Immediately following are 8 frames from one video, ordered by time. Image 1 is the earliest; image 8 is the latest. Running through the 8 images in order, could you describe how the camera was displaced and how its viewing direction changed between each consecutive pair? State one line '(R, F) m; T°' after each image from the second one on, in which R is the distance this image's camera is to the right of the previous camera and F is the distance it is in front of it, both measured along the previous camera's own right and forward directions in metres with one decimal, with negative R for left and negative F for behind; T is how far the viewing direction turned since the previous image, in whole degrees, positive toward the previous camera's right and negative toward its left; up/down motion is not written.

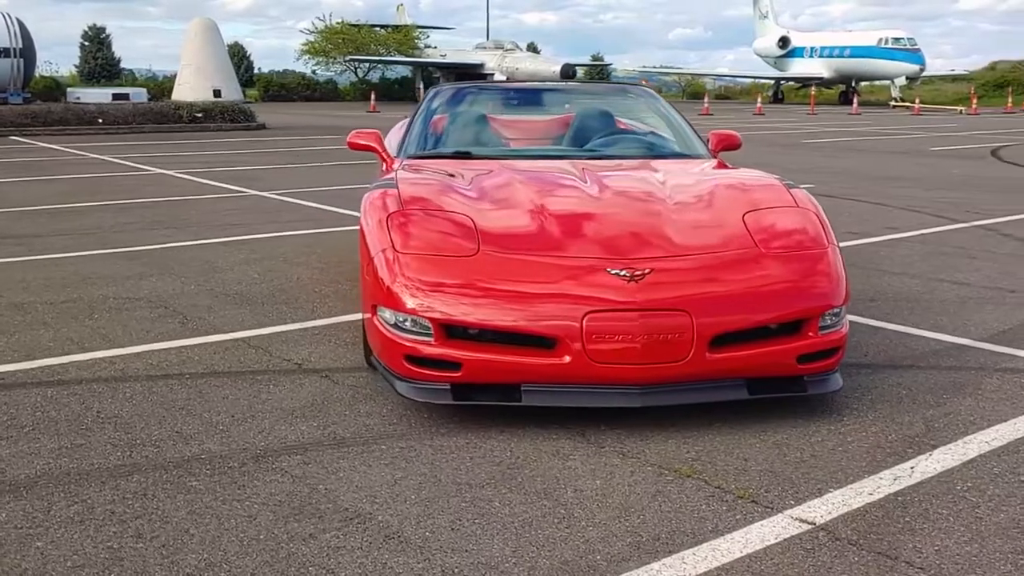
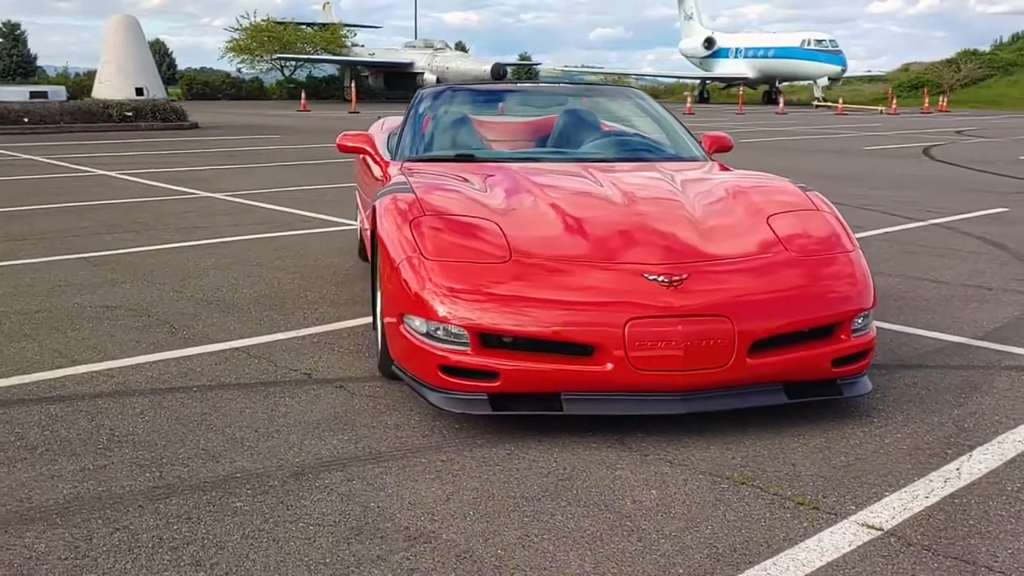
(-0.4, +0.1) m; +4°
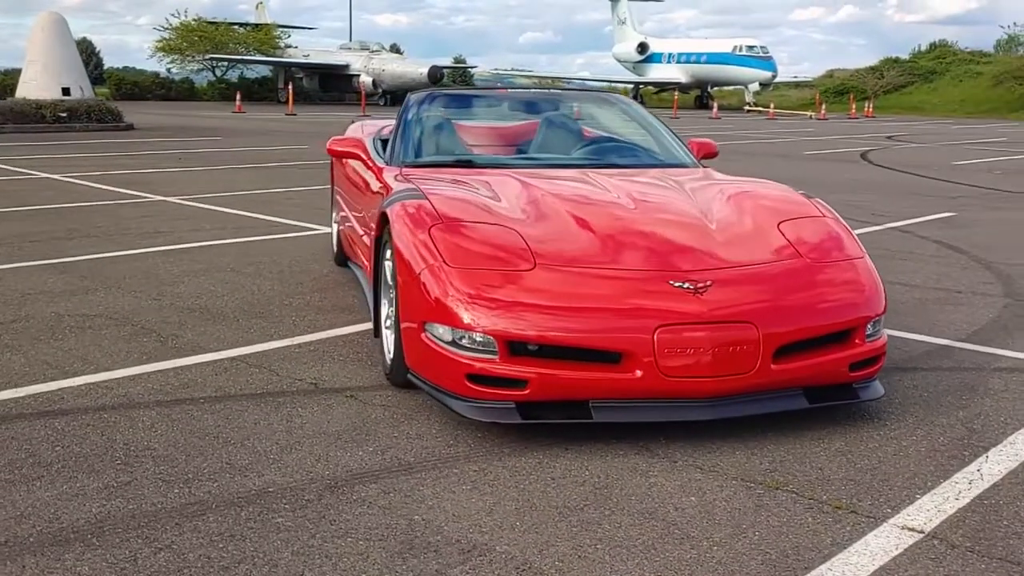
(-0.3, 0.0) m; +4°
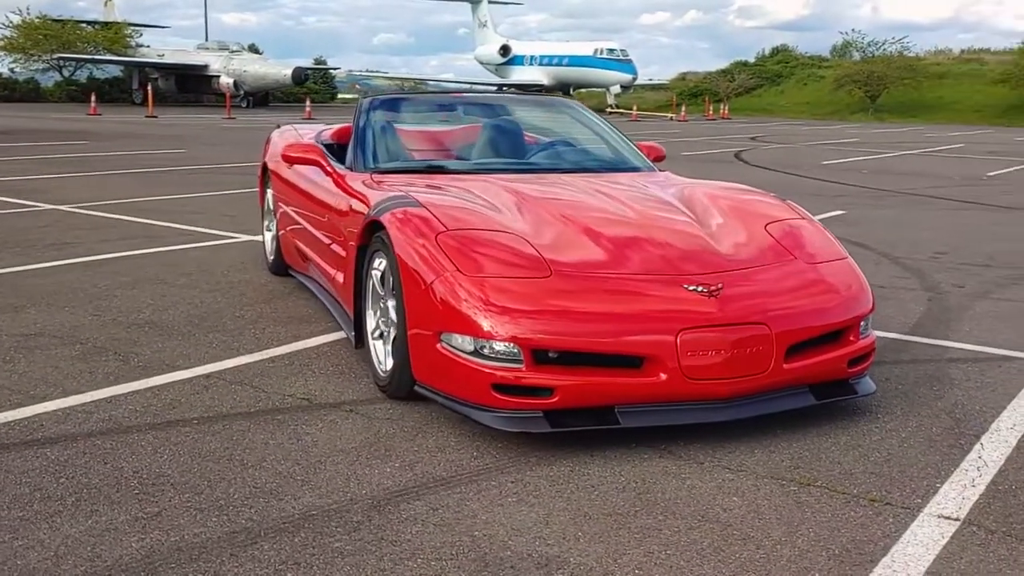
(-0.5, +0.1) m; +8°
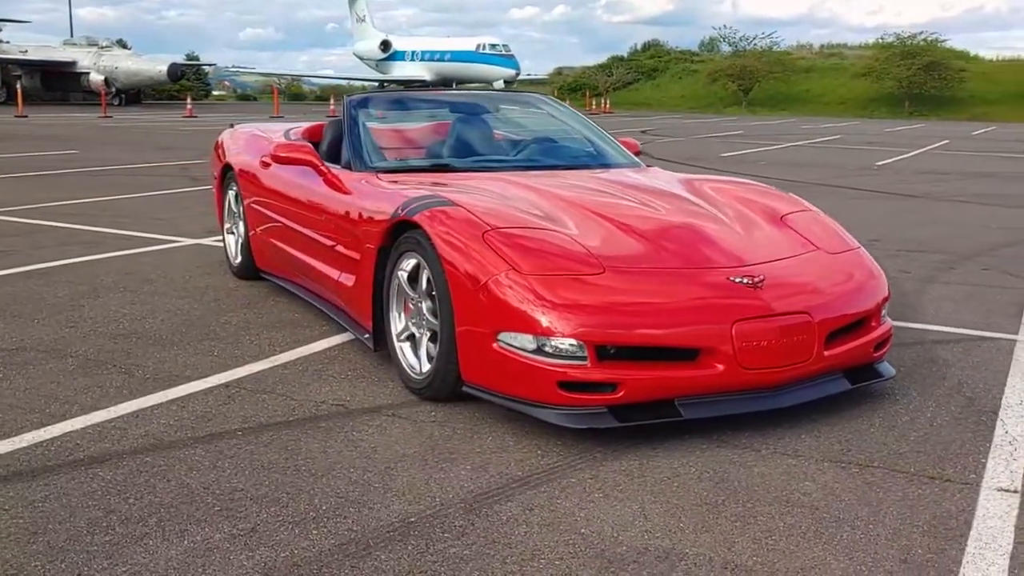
(-0.6, 0.0) m; +7°
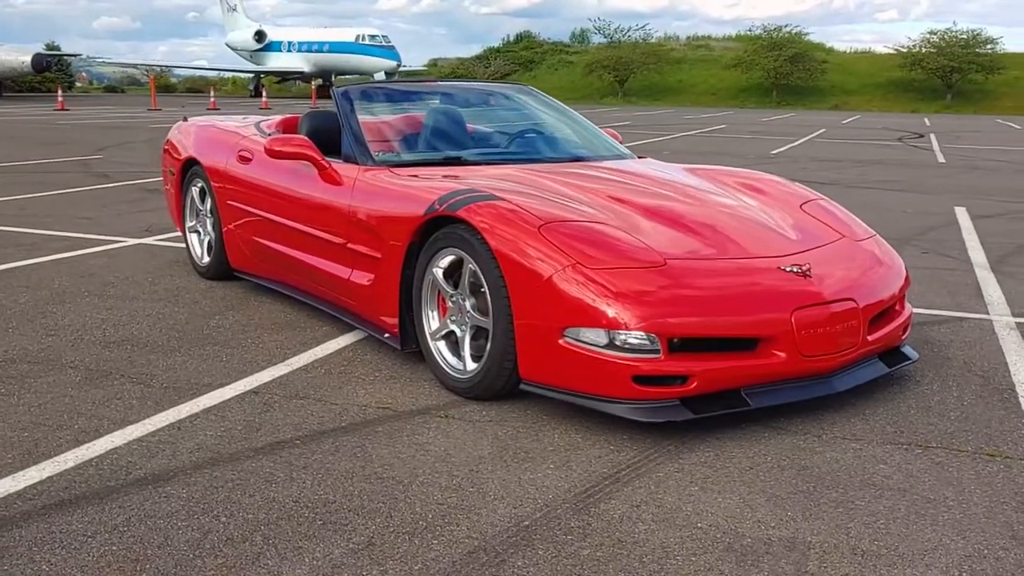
(-0.6, +0.1) m; +7°
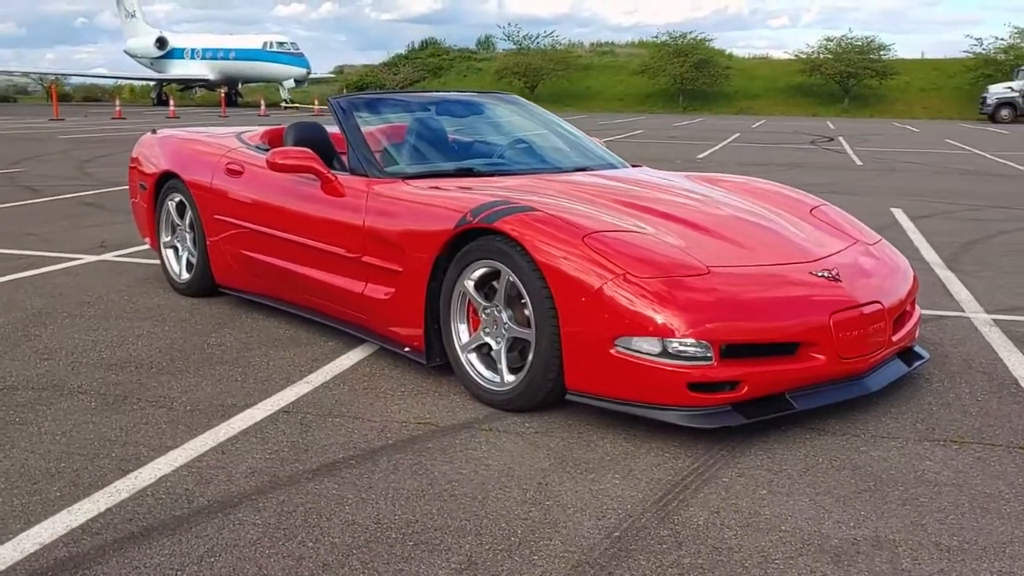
(-0.5, 0.0) m; +5°
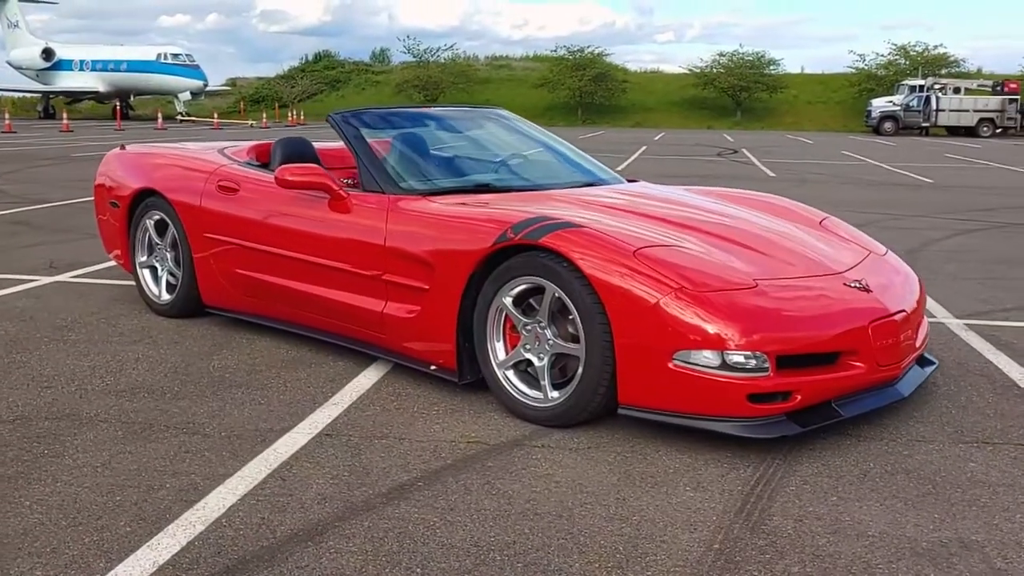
(-0.5, 0.0) m; +6°
